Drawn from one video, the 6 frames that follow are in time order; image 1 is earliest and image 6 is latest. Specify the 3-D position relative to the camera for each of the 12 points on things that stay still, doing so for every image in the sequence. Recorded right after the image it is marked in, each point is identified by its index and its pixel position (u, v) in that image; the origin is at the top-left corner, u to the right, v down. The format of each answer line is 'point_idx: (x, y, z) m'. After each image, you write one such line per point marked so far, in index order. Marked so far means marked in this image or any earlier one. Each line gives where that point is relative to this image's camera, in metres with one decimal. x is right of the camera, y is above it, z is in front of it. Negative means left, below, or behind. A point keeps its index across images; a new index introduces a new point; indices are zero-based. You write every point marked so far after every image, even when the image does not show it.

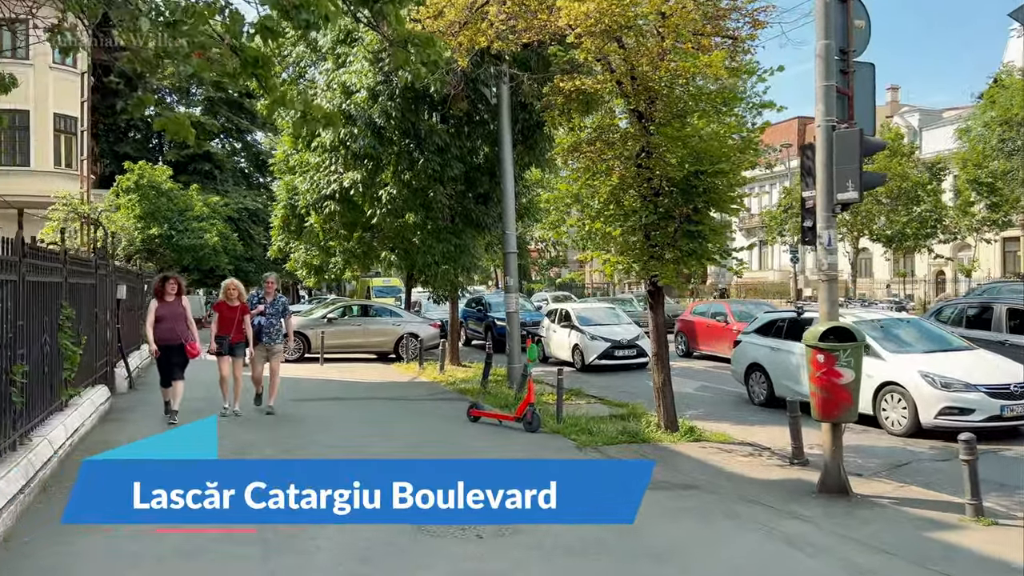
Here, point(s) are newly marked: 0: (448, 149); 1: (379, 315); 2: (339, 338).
0: (-1.1, +2.4, +13.9) m
1: (-3.2, -0.7, +19.1) m
2: (-4.0, -1.2, +18.5) m
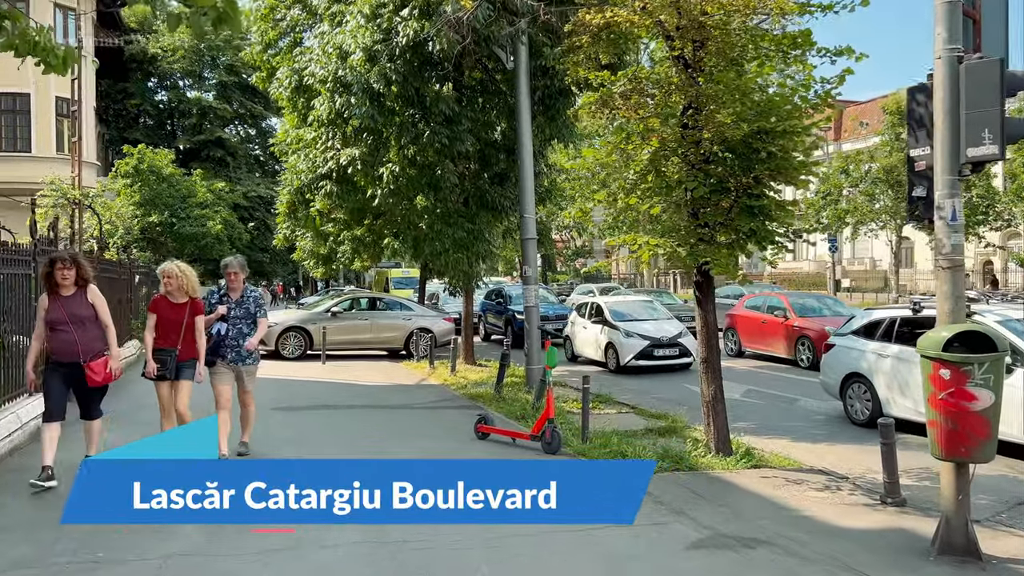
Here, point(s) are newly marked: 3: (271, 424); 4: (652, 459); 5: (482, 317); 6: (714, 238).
0: (-0.8, +2.6, +12.2) m
1: (-2.7, -0.5, +17.5) m
2: (-3.5, -1.0, +17.0) m
3: (-2.9, -1.6, +9.5) m
4: (+1.3, -1.6, +7.4) m
5: (-0.7, -0.7, +19.3) m
6: (+1.8, +0.4, +7.2) m
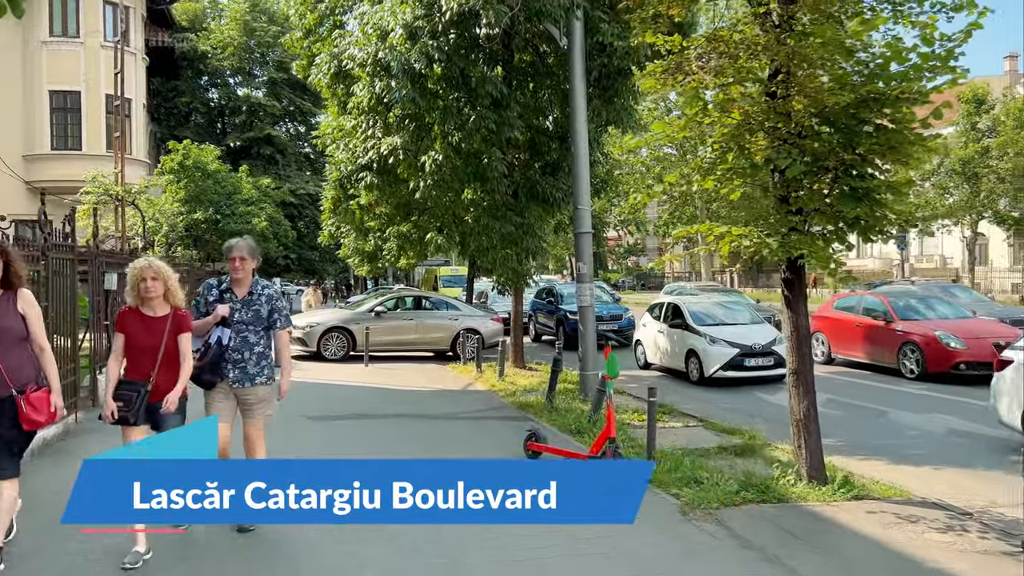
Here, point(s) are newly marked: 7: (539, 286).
0: (-0.1, +2.6, +11.2) m
1: (-1.6, -0.4, +16.6) m
2: (-2.5, -0.9, +16.2) m
3: (-2.3, -1.6, +8.7) m
4: (+1.7, -1.6, +6.3) m
5: (+0.5, -0.6, +18.3) m
6: (+2.3, +0.5, +6.1) m
7: (+0.7, 0.0, +19.3) m
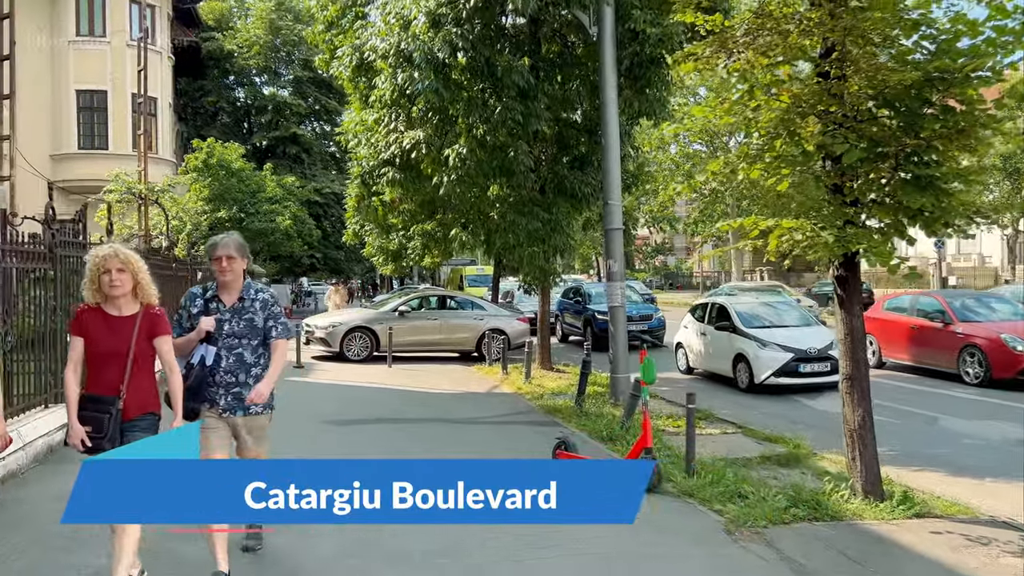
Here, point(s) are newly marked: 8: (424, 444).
0: (+0.3, +2.6, +10.8) m
1: (-1.1, -0.4, +16.2) m
2: (-1.9, -0.9, +15.8) m
3: (-2.0, -1.6, +8.3) m
4: (+1.9, -1.6, +5.8) m
5: (+1.1, -0.6, +17.8) m
6: (+2.5, +0.5, +5.6) m
7: (+1.3, +0.1, +18.8) m
8: (-0.9, -1.6, +8.0) m
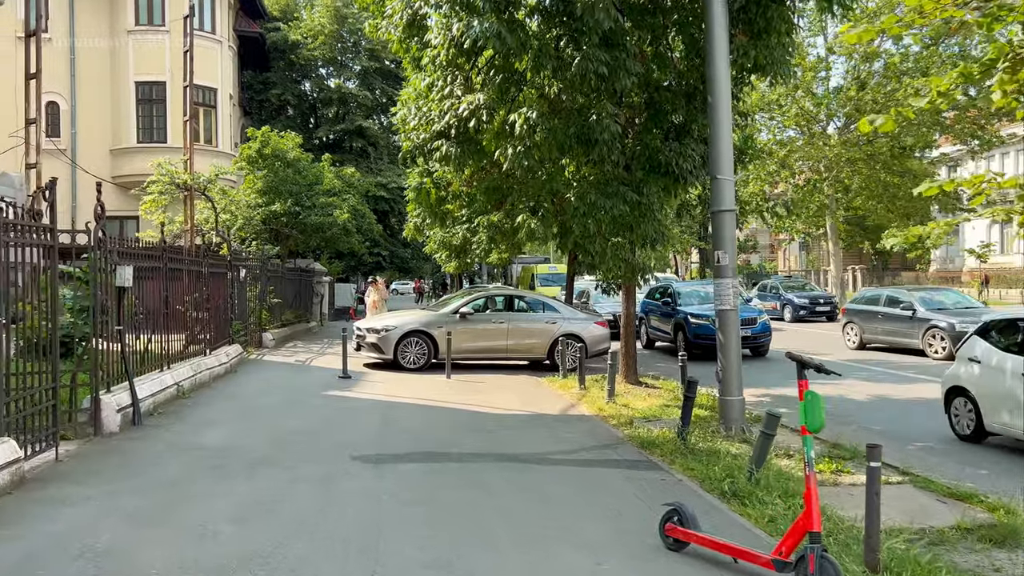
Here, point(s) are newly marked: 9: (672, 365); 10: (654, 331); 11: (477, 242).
0: (+1.2, +2.6, +8.6) m
1: (+0.3, -0.4, +14.1) m
2: (-0.6, -0.9, +13.8) m
3: (-1.3, -1.5, +6.3) m
4: (+2.4, -1.5, +3.5) m
5: (+2.6, -0.6, +15.6) m
6: (+2.9, +0.5, +3.2) m
7: (+2.9, +0.1, +16.5) m
8: (-0.3, -1.5, +6.0) m
9: (+2.7, -1.3, +13.5) m
10: (+2.6, -0.8, +15.0) m
11: (-0.7, +0.9, +15.9) m
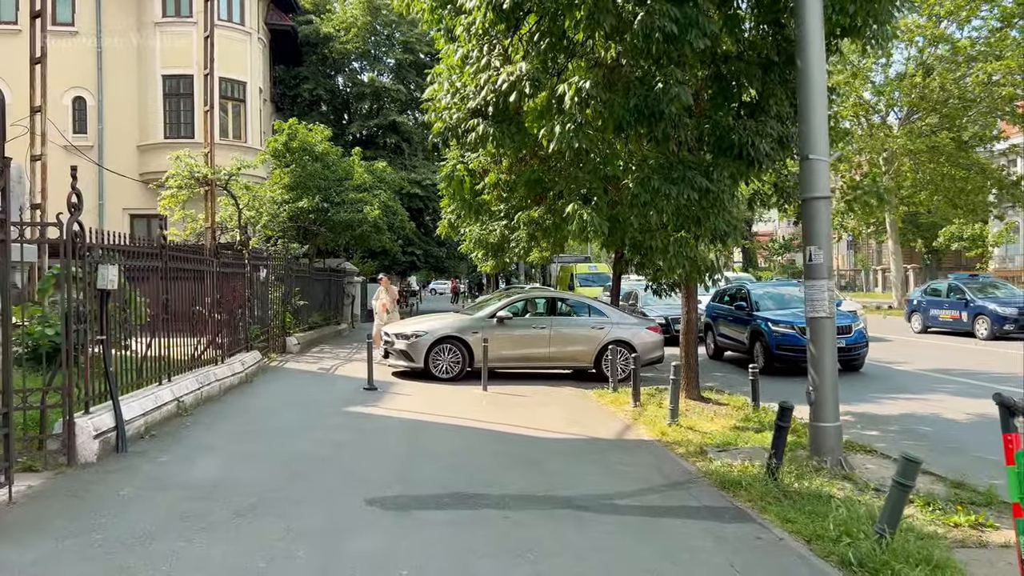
0: (+1.6, +2.6, +7.2) m
1: (+1.0, -0.4, +12.8) m
2: (+0.1, -0.9, +12.5) m
3: (-1.0, -1.6, +5.1) m
4: (+2.6, -1.6, +2.1) m
5: (+3.3, -0.6, +14.1) m
6: (+3.1, +0.5, +1.8) m
7: (+3.7, +0.1, +15.1) m
8: (+0.1, -1.6, +4.7) m
9: (+3.4, -1.3, +12.0) m
10: (+3.4, -0.8, +13.5) m
11: (+0.1, +0.9, +14.6) m
